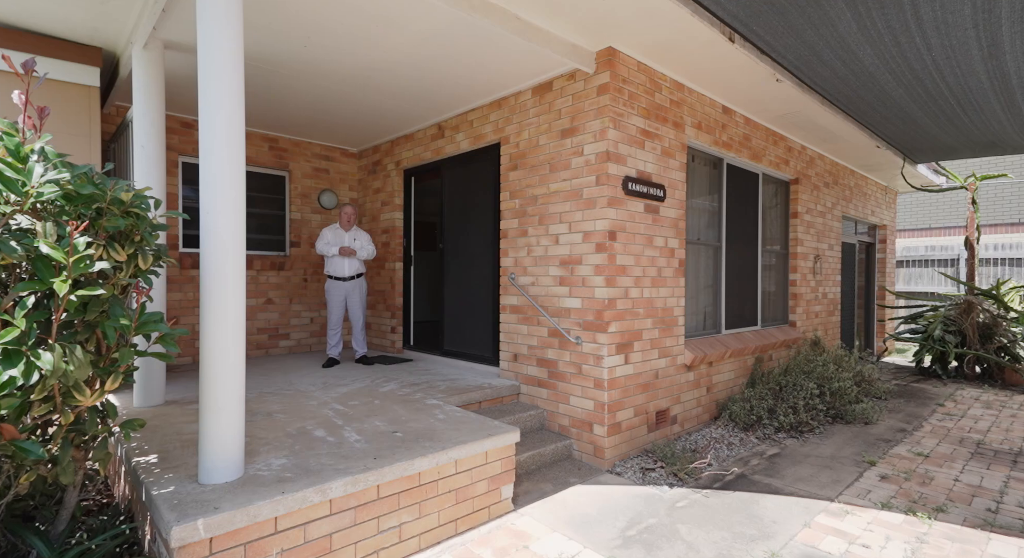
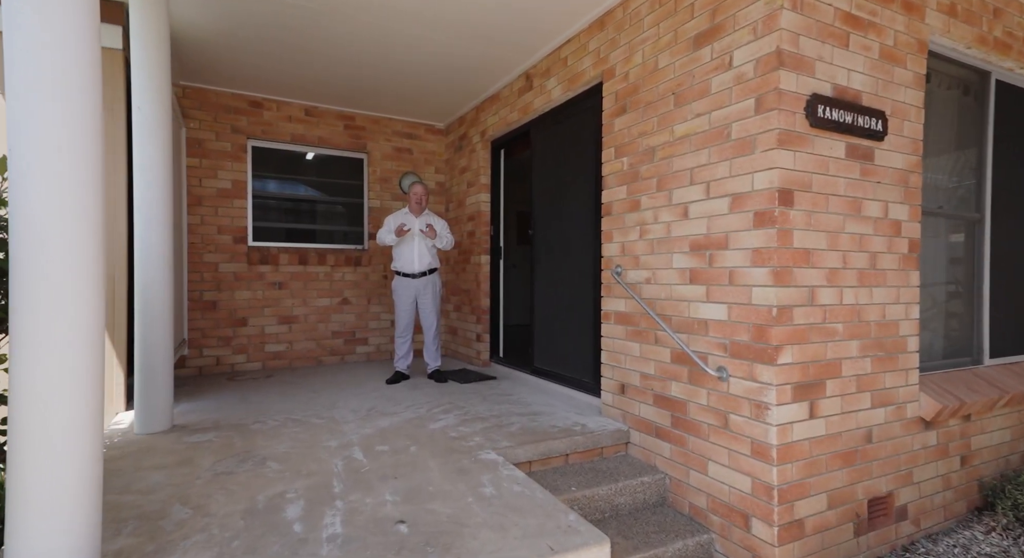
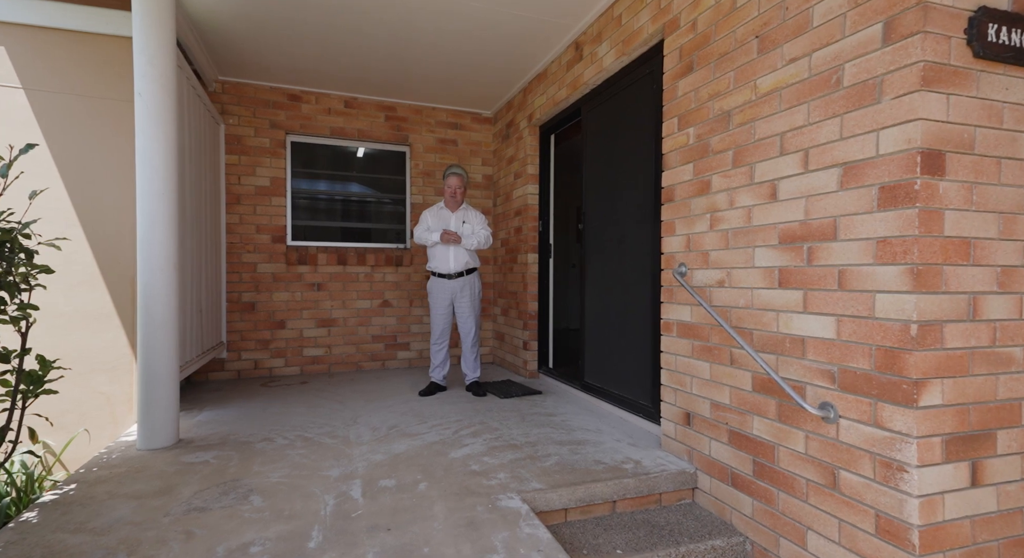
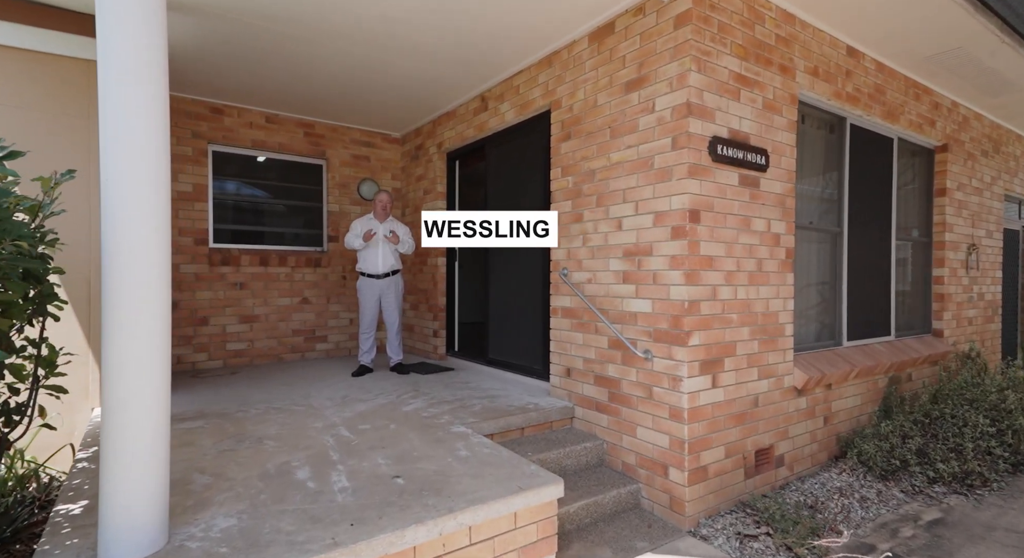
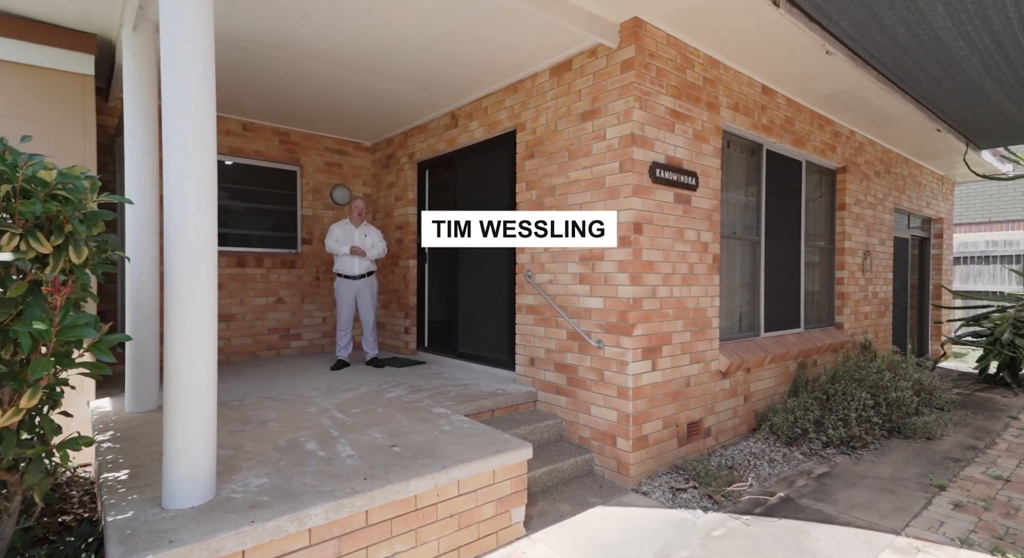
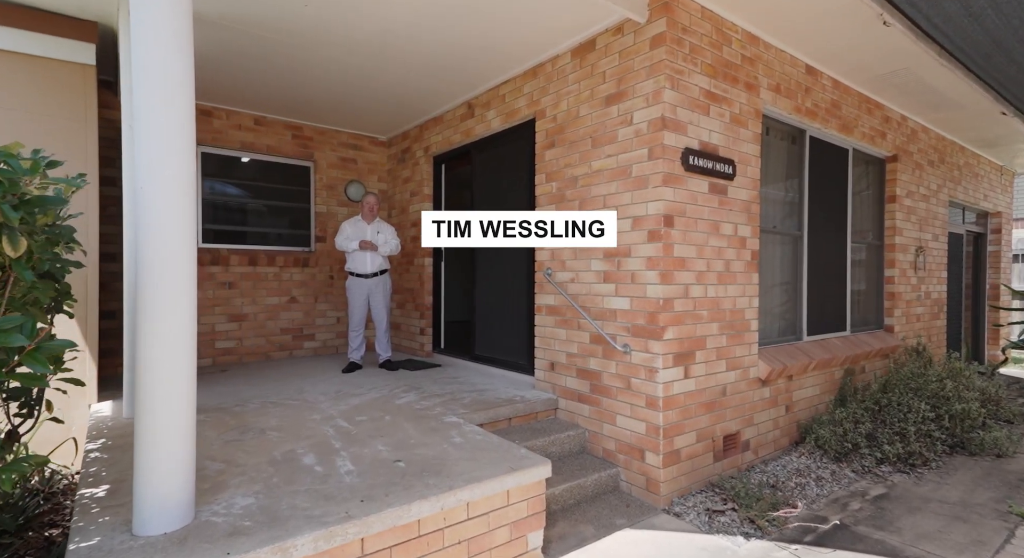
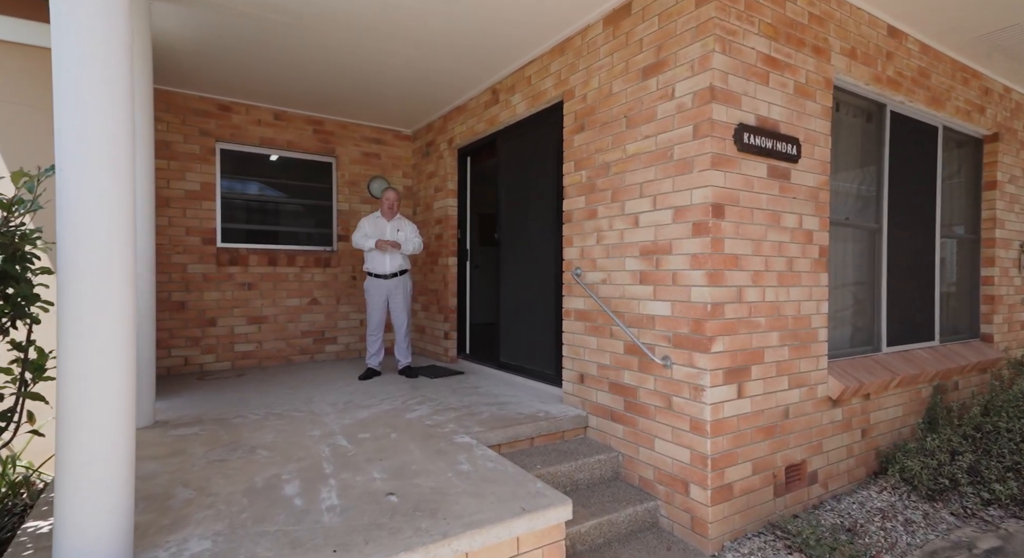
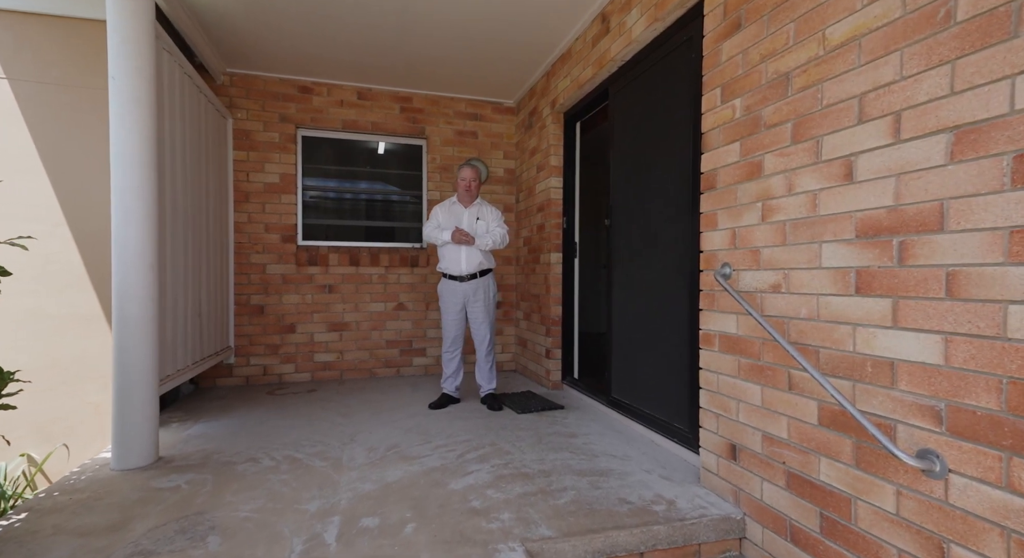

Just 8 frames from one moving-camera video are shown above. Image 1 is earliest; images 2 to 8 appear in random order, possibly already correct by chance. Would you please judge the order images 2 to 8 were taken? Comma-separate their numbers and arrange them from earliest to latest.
5, 6, 4, 7, 2, 3, 8
